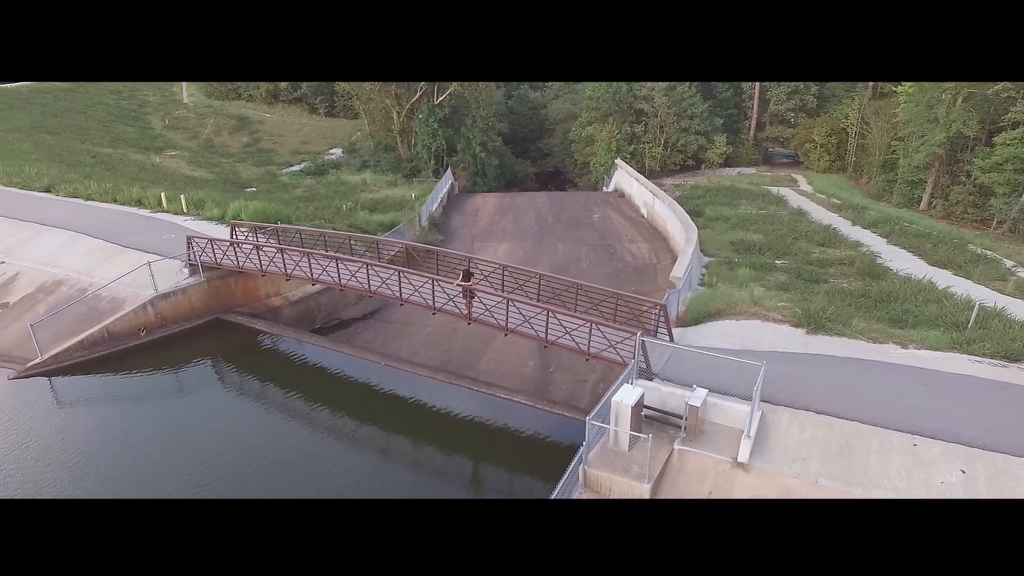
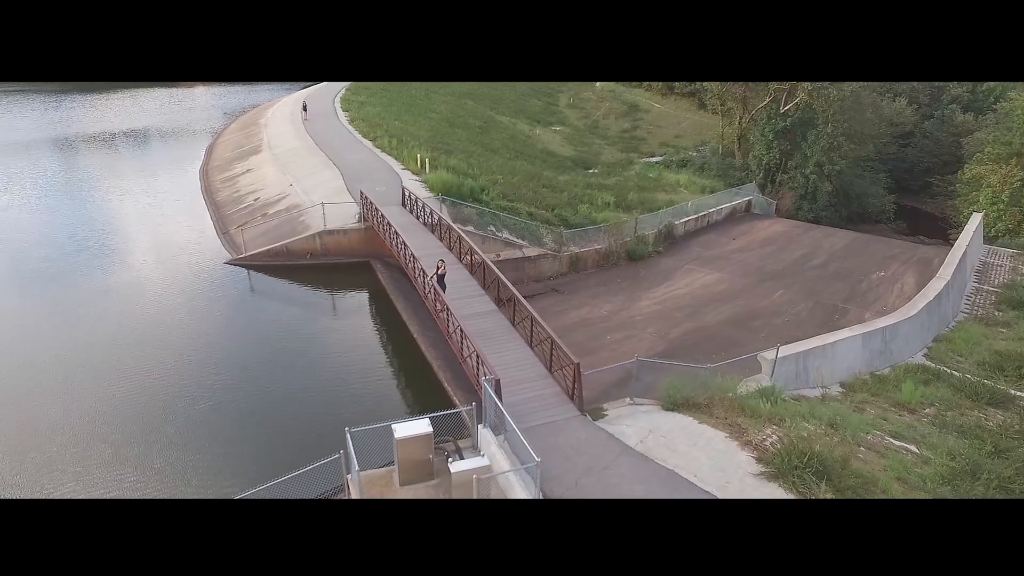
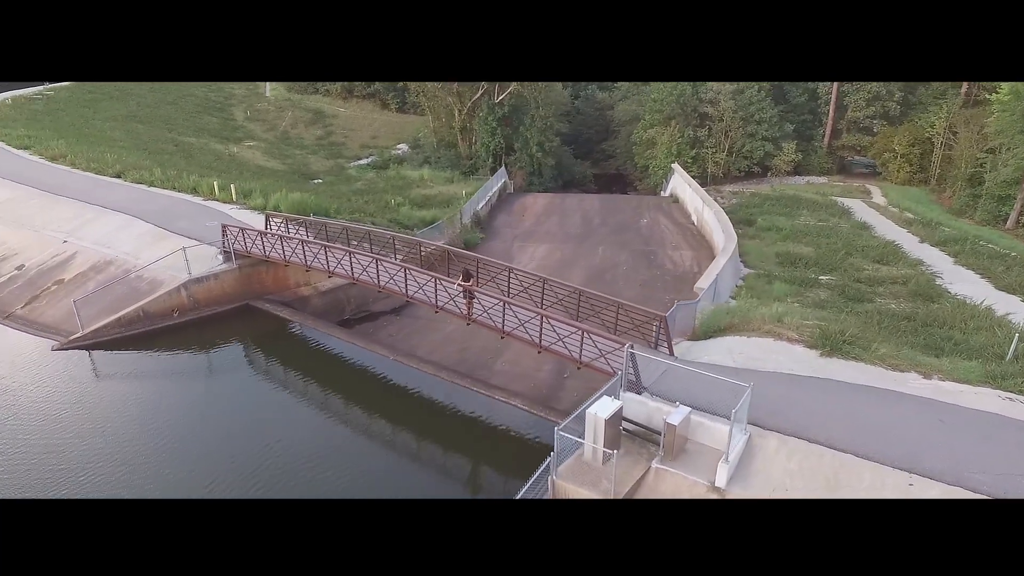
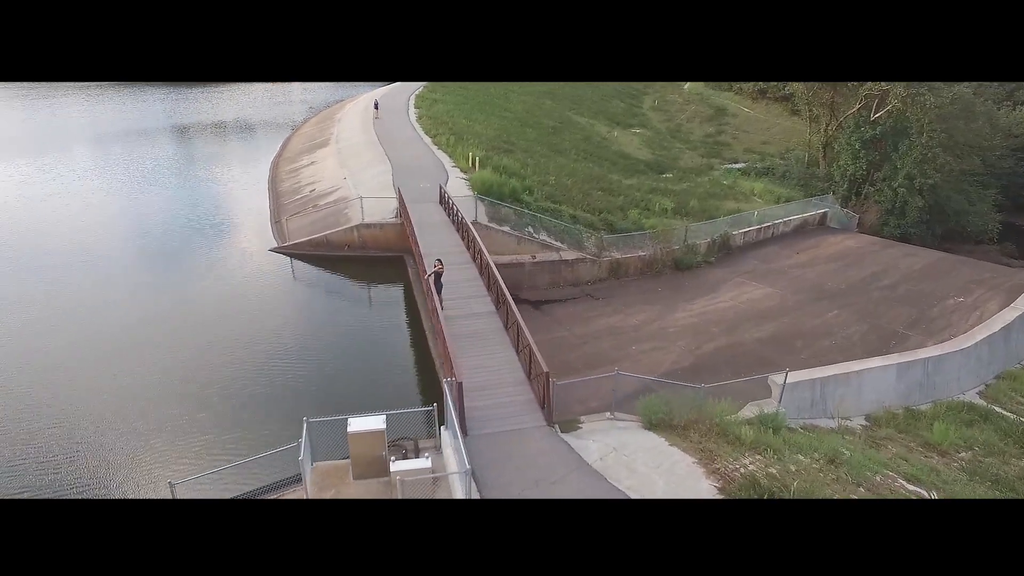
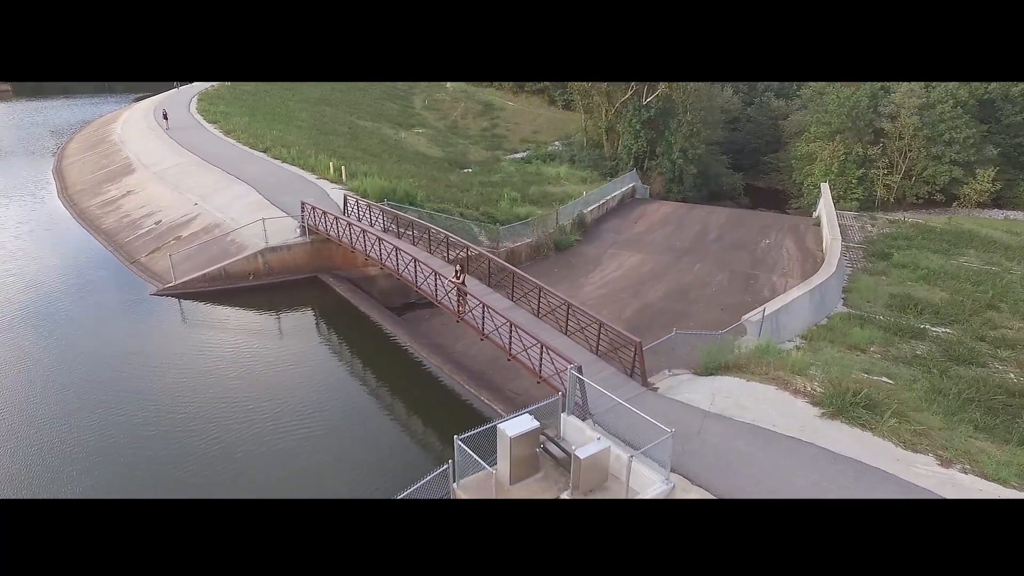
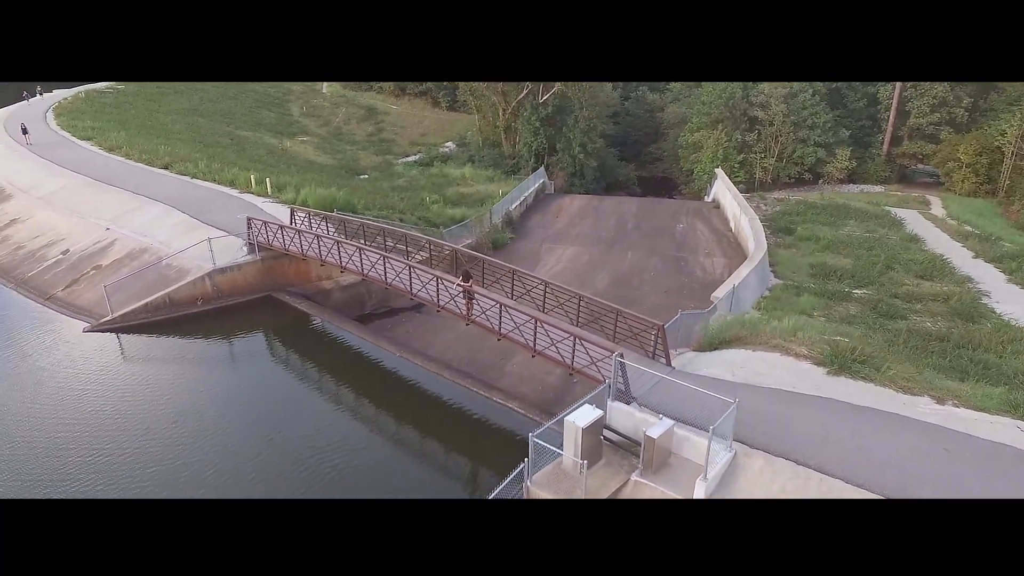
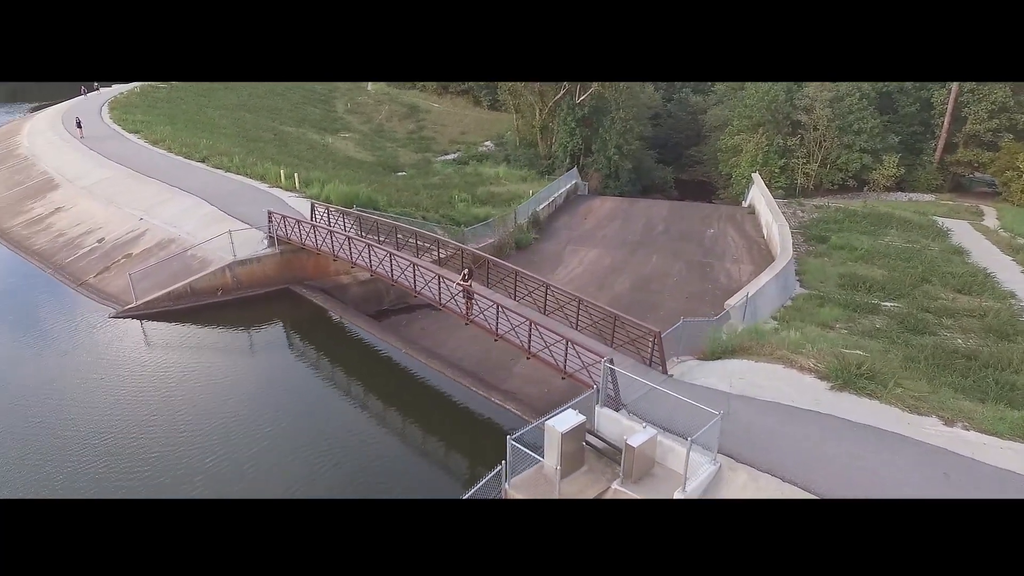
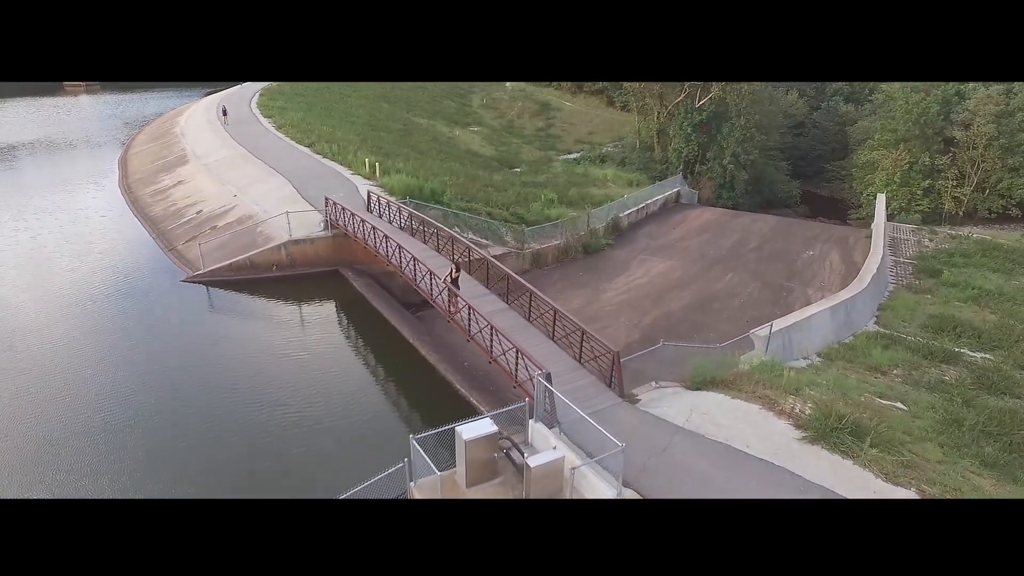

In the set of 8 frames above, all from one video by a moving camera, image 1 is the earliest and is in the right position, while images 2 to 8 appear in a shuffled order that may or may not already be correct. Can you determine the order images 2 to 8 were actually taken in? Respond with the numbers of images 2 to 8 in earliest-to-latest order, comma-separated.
3, 6, 7, 5, 8, 2, 4
